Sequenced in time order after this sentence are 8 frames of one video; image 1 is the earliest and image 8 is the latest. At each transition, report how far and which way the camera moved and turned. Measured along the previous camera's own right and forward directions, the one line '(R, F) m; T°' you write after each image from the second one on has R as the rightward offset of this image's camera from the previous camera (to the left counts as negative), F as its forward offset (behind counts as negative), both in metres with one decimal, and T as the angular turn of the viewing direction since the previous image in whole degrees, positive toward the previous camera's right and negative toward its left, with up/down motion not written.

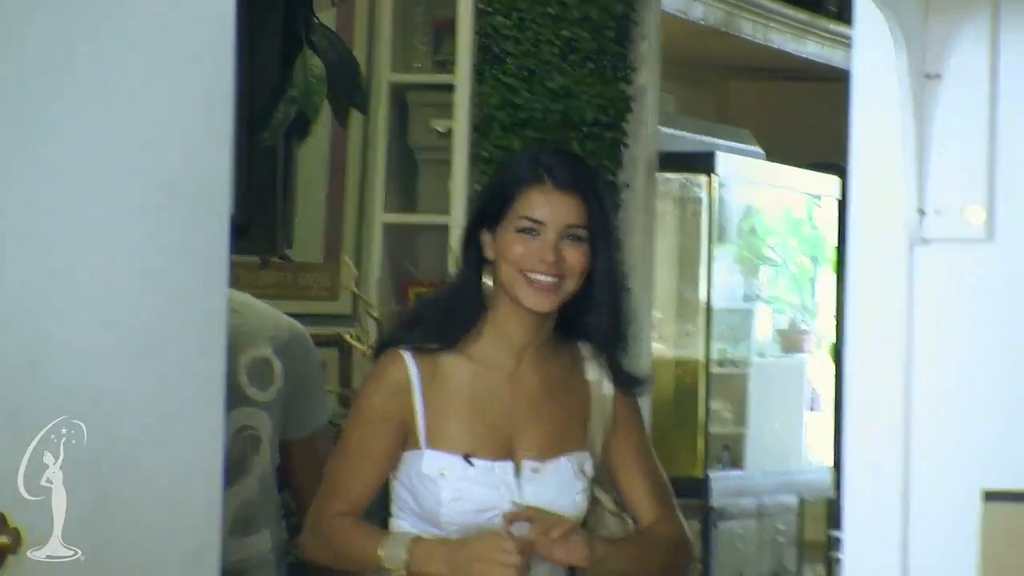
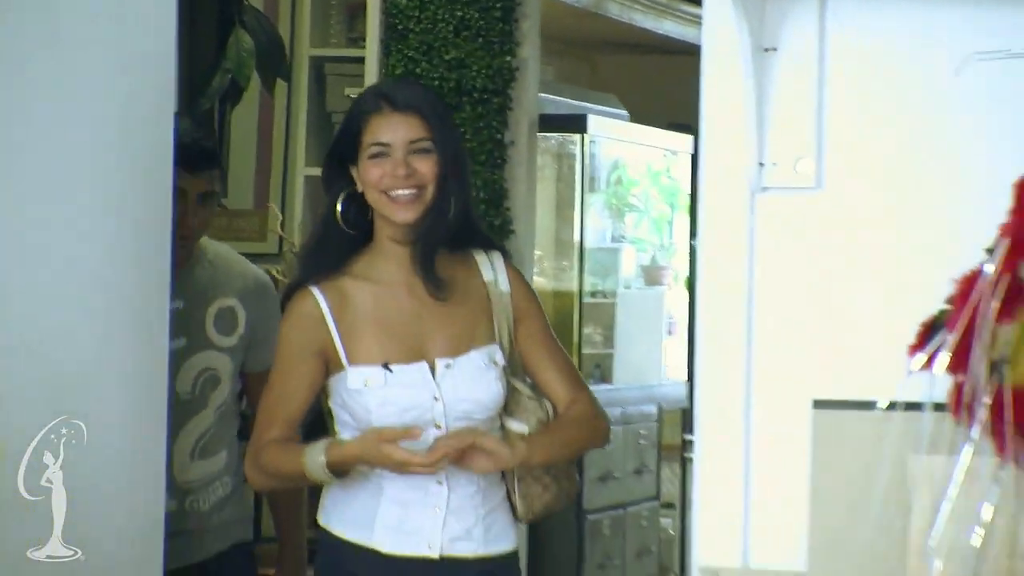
(+0.3, -0.1) m; -8°
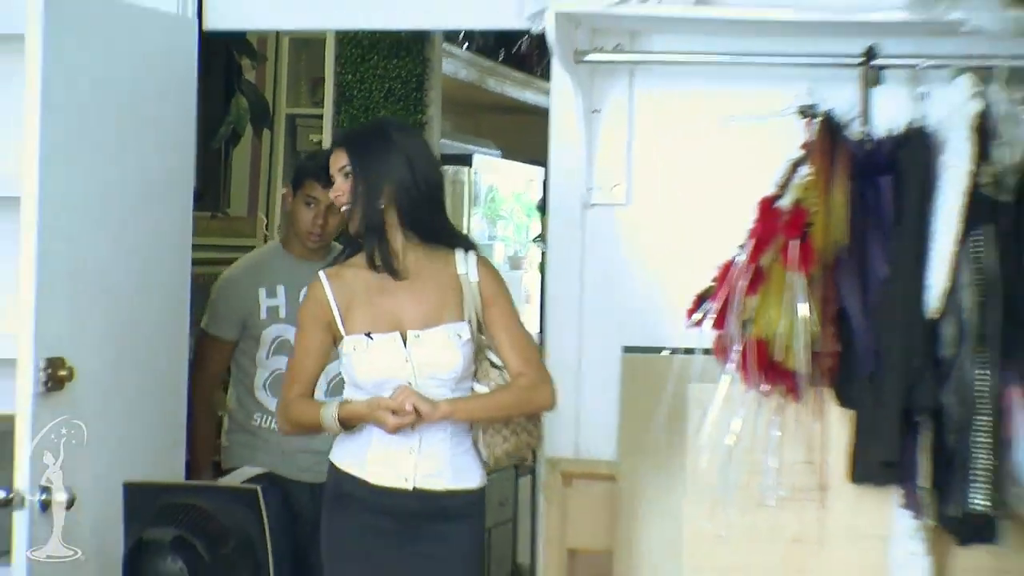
(+0.1, -0.5) m; 0°
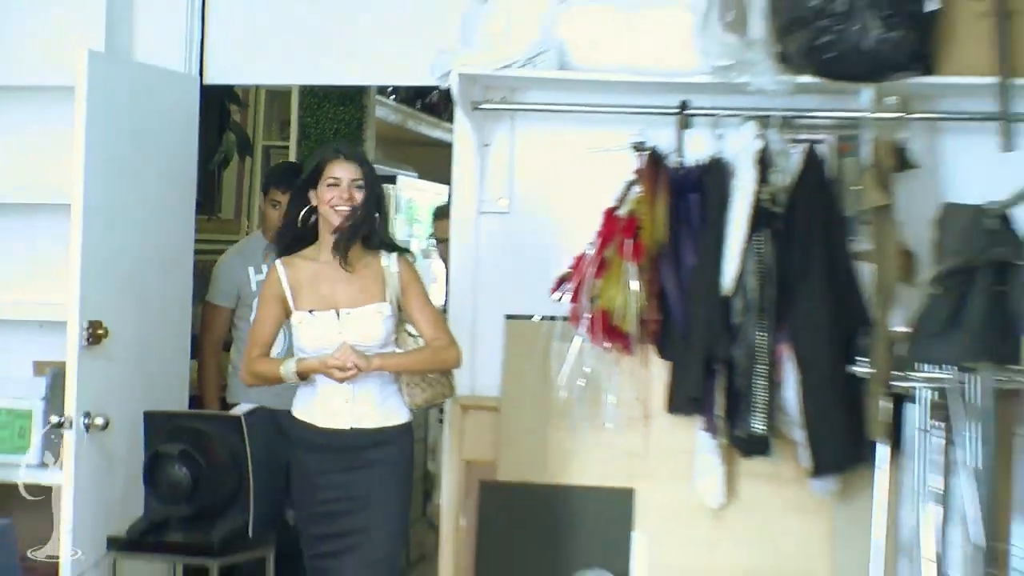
(+0.1, -0.6) m; +1°
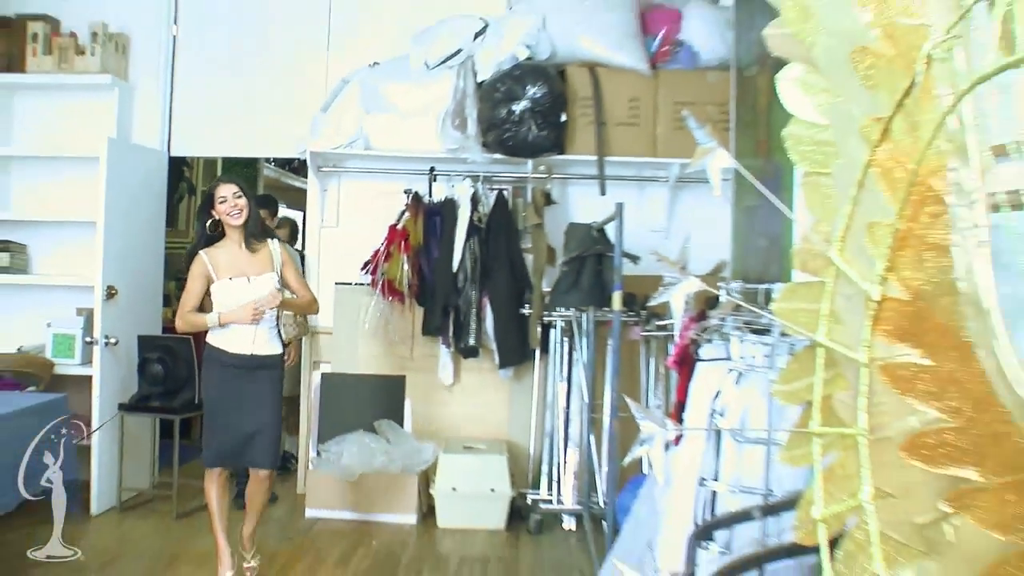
(+0.4, -2.0) m; +4°
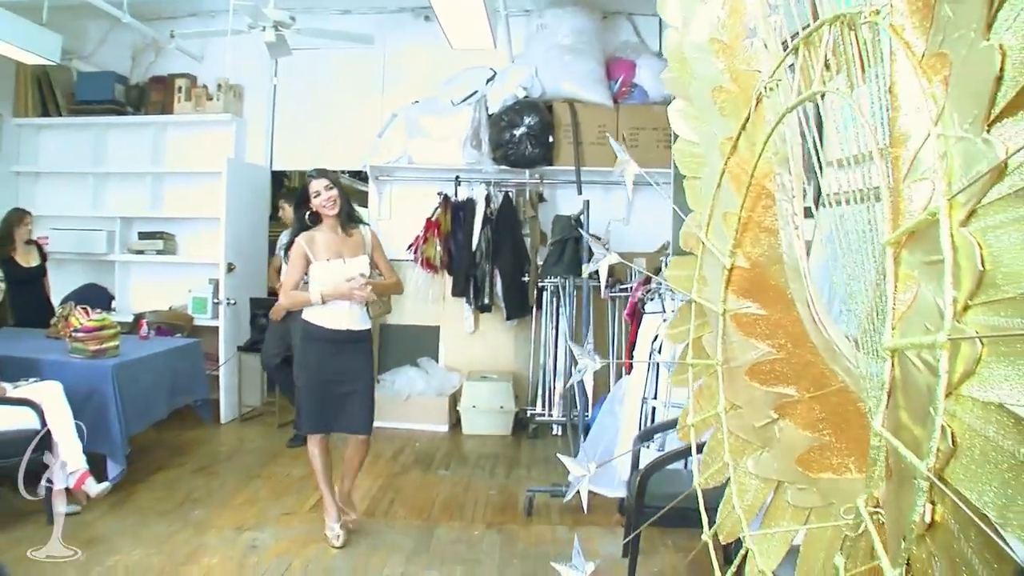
(+0.1, -1.7) m; -1°
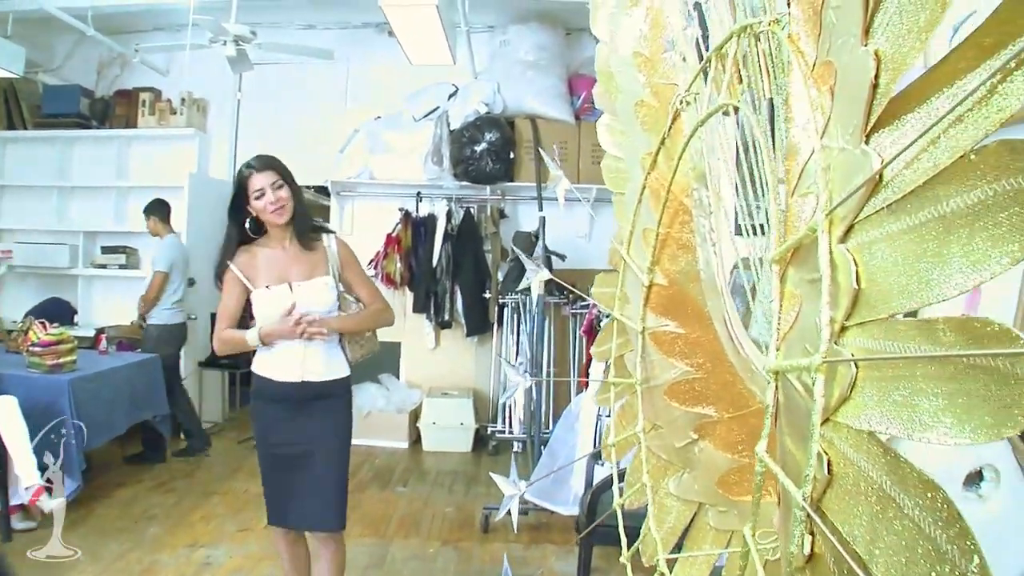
(+0.1, 0.0) m; +1°
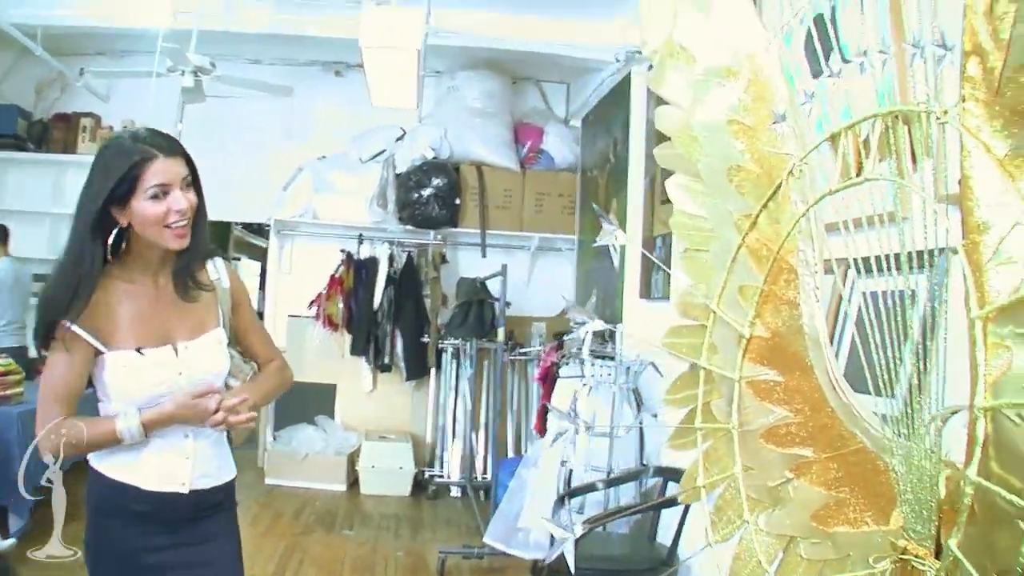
(-0.2, 0.0) m; +5°
